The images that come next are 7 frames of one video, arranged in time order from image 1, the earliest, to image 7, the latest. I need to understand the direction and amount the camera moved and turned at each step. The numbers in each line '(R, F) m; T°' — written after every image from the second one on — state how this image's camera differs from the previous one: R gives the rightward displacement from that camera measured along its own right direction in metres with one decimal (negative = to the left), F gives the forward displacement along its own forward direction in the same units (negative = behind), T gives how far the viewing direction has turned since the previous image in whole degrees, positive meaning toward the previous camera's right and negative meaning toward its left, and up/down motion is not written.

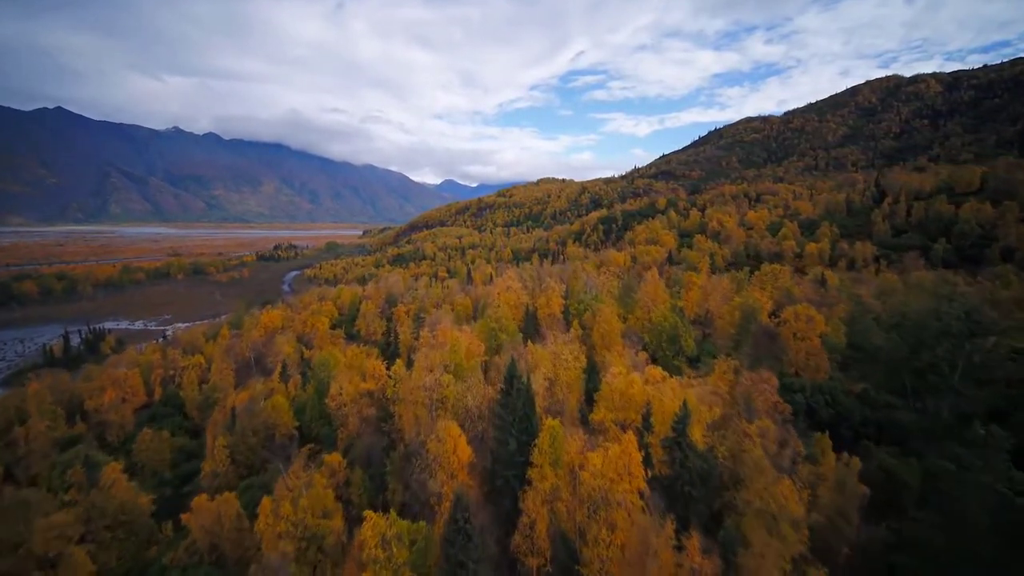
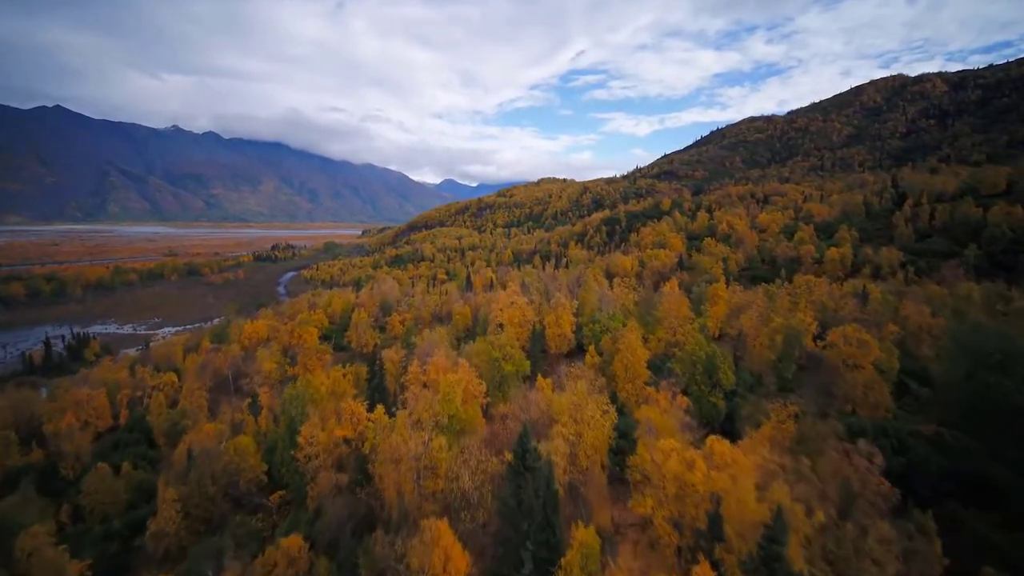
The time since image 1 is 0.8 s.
(-0.3, +5.0) m; 0°
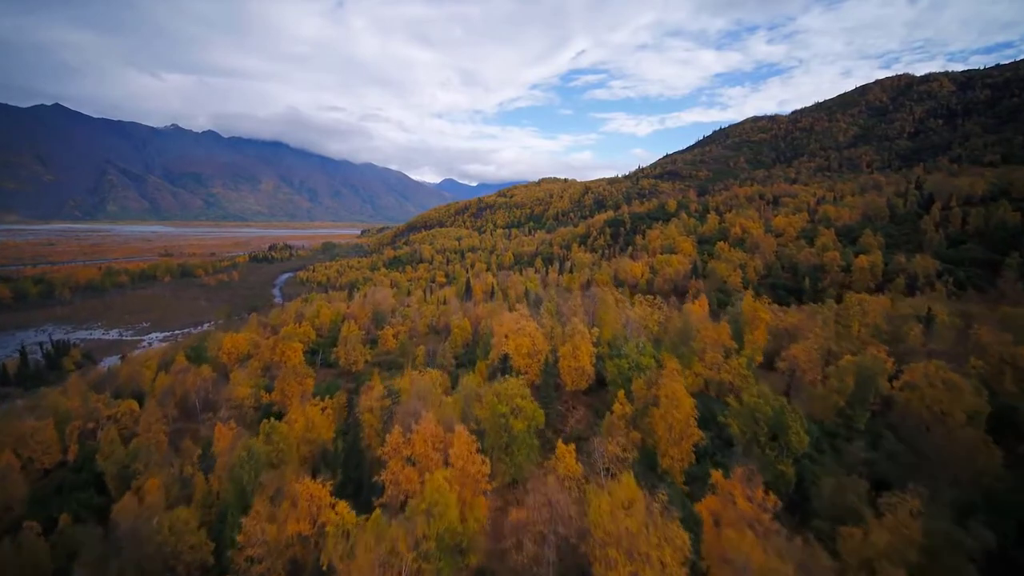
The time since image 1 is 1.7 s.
(-0.5, +5.9) m; 0°
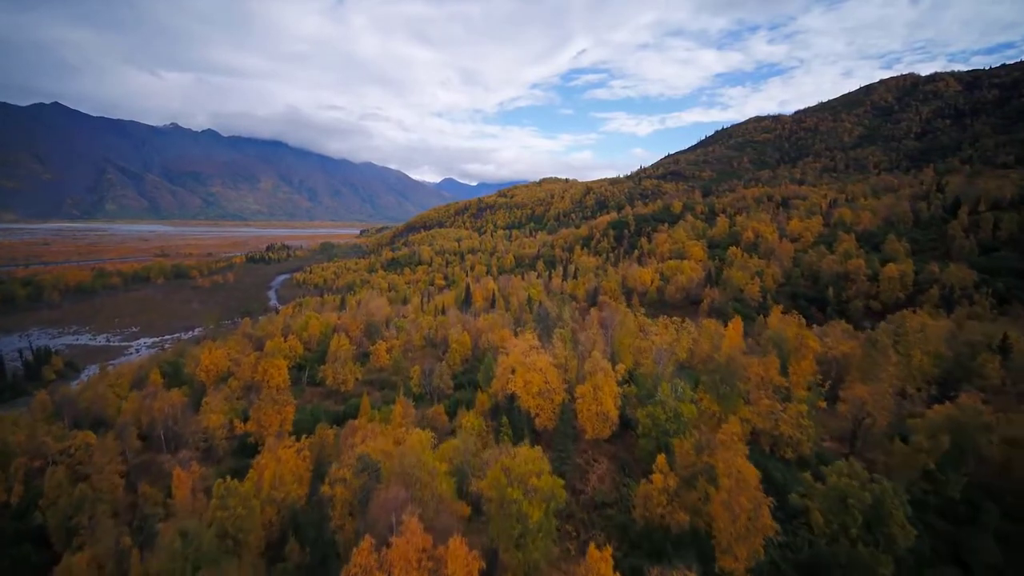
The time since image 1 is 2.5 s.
(-0.4, +5.1) m; 0°
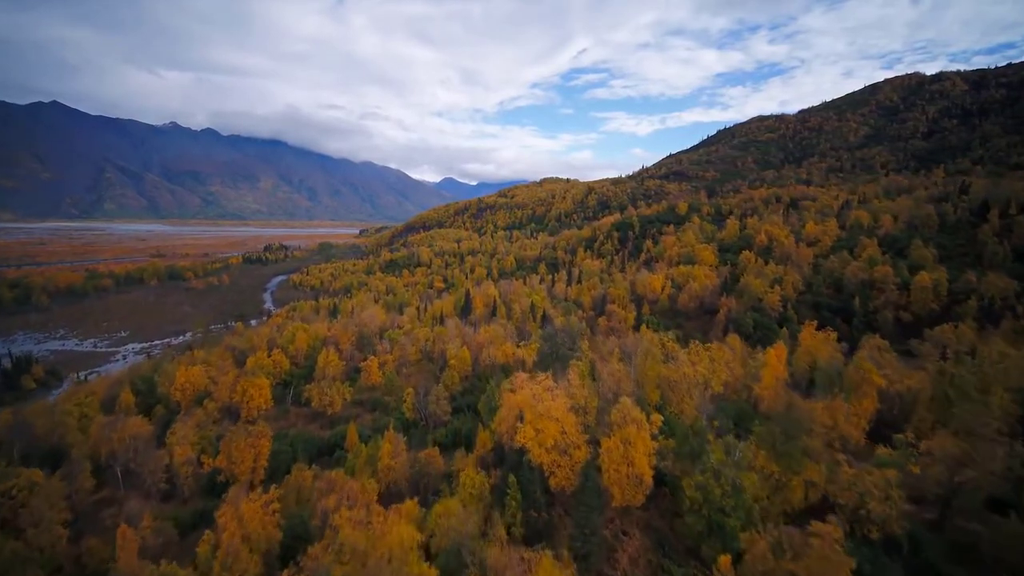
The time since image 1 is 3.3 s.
(-0.4, +4.9) m; 0°
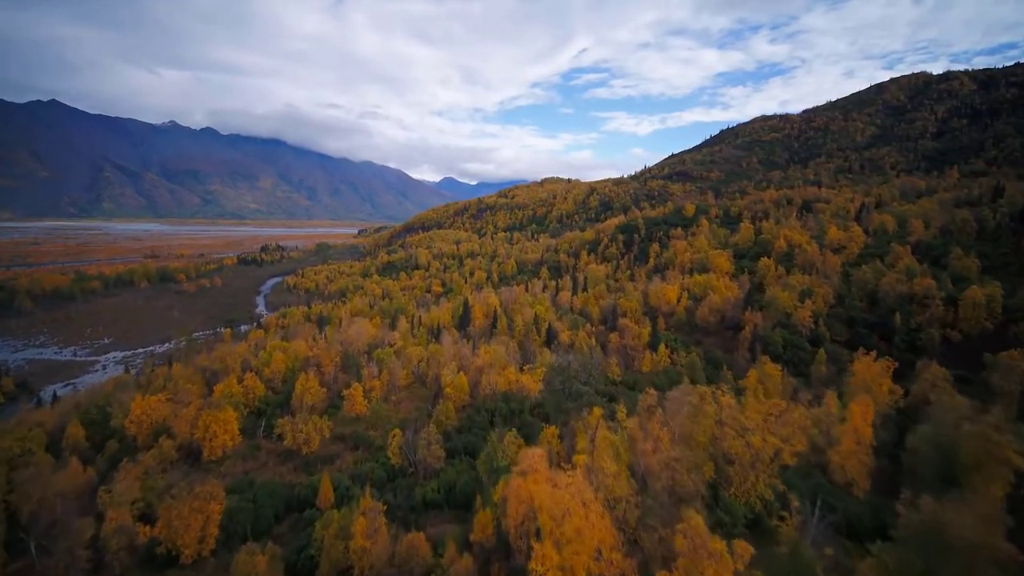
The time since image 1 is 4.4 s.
(-0.4, +6.7) m; 0°
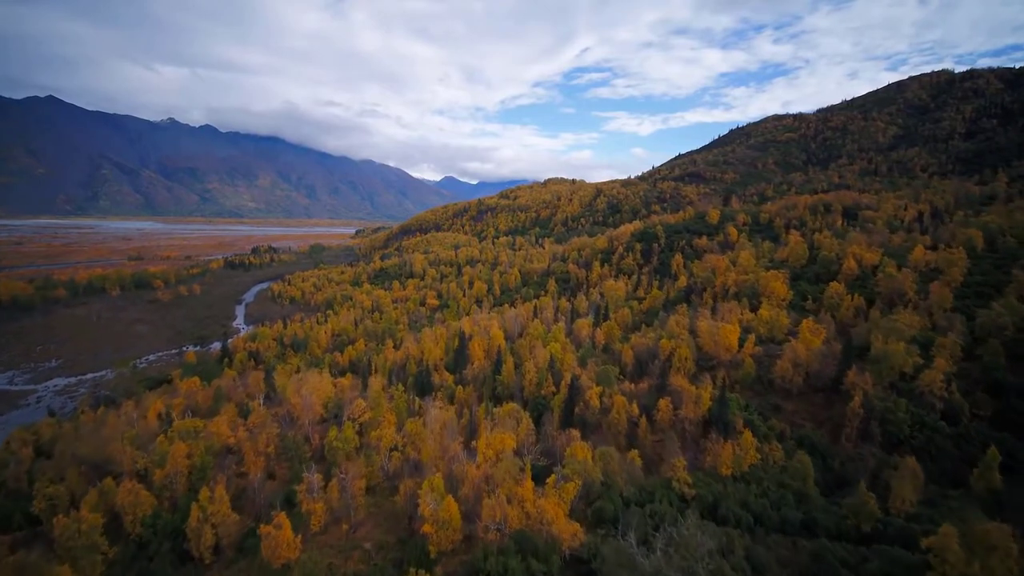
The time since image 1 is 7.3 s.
(-1.2, +18.2) m; 0°
